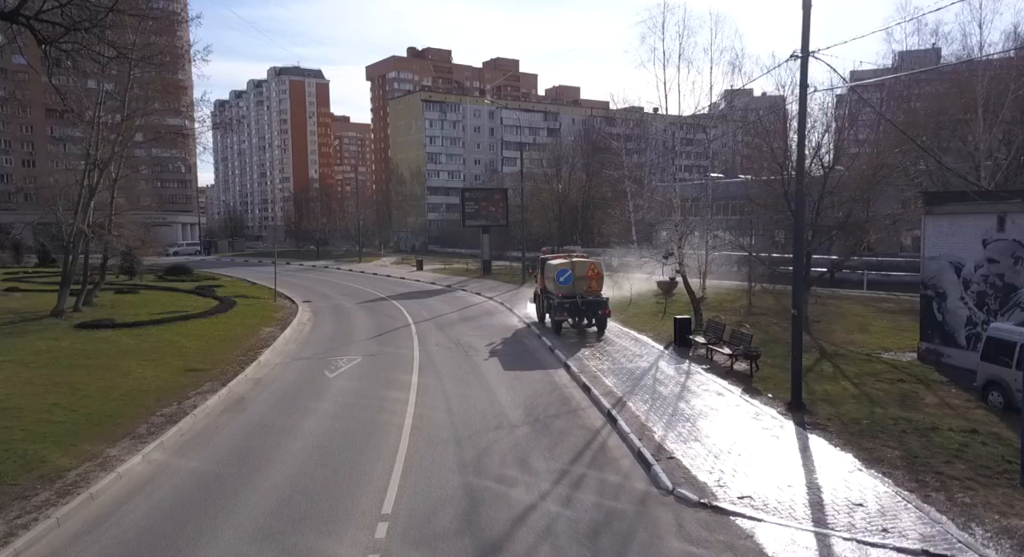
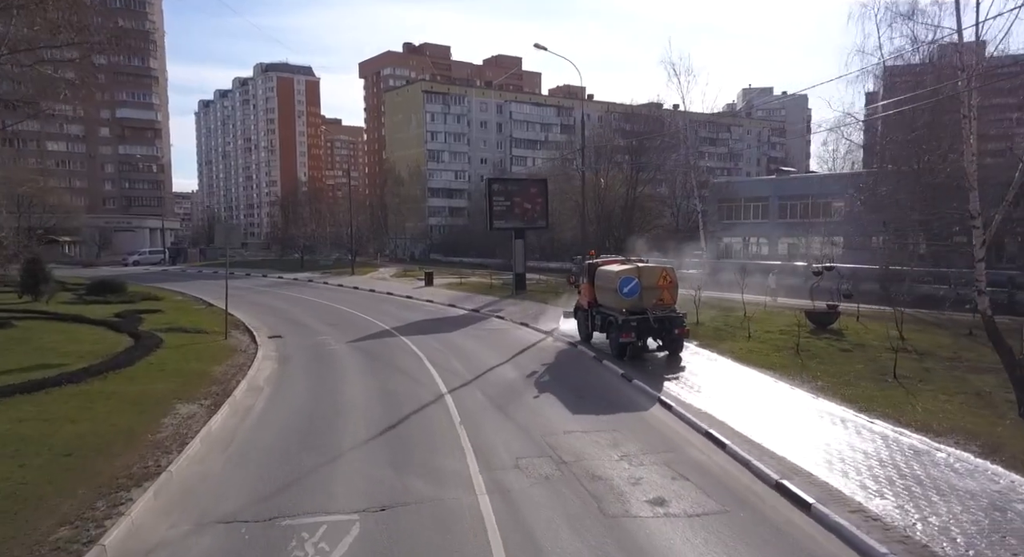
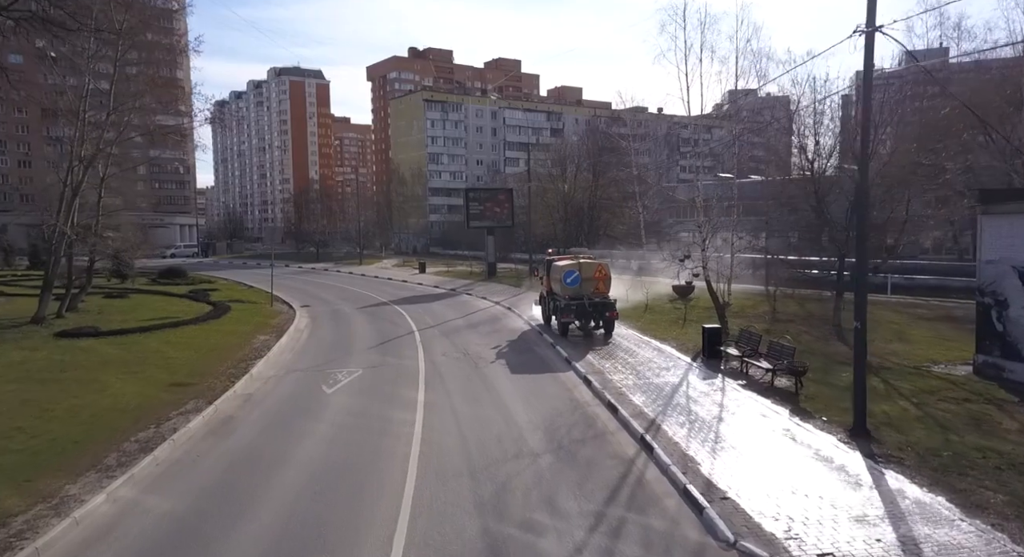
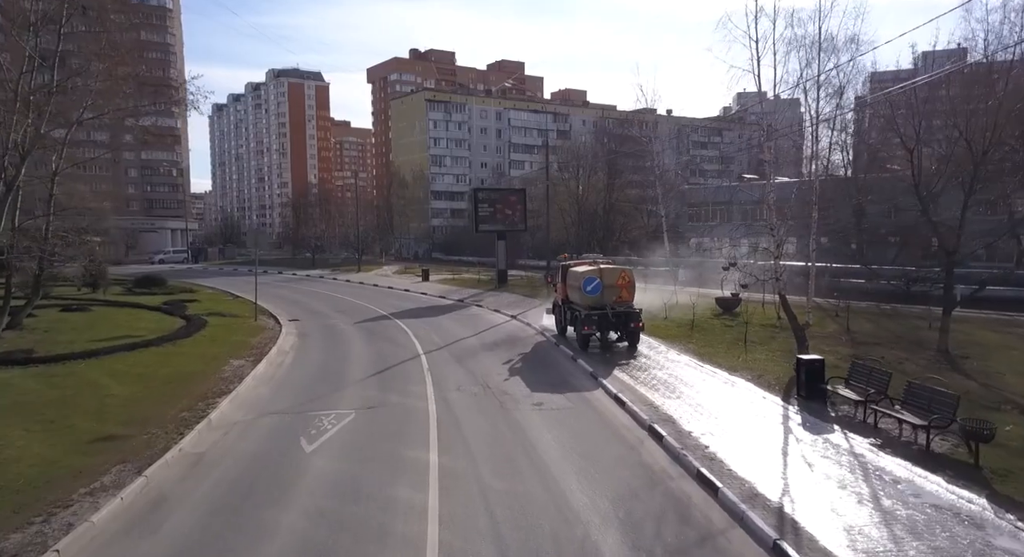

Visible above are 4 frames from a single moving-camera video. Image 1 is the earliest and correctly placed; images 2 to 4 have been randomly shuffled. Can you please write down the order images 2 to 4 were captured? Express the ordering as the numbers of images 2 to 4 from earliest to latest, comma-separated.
3, 4, 2
